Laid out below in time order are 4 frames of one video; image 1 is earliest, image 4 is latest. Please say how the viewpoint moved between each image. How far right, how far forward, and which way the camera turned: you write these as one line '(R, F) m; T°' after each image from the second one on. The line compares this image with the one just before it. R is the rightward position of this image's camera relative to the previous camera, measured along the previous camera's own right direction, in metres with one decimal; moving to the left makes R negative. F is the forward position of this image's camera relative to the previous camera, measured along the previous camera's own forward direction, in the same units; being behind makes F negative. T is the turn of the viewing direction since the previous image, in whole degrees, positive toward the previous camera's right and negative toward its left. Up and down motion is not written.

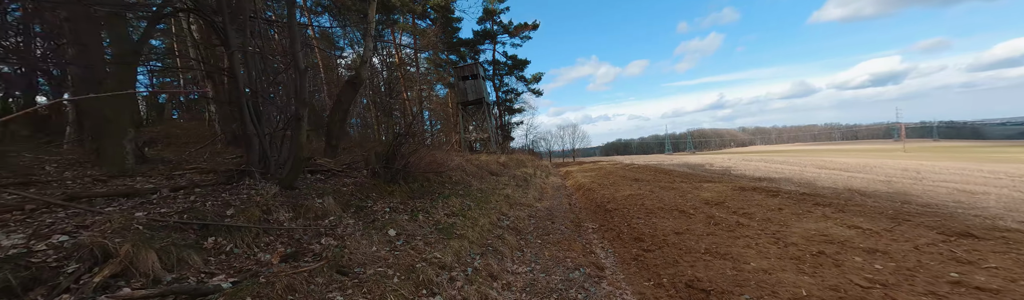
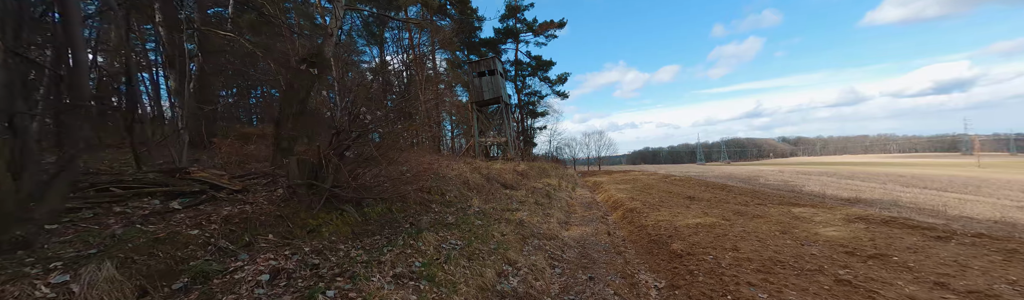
(+0.1, +3.0) m; -4°
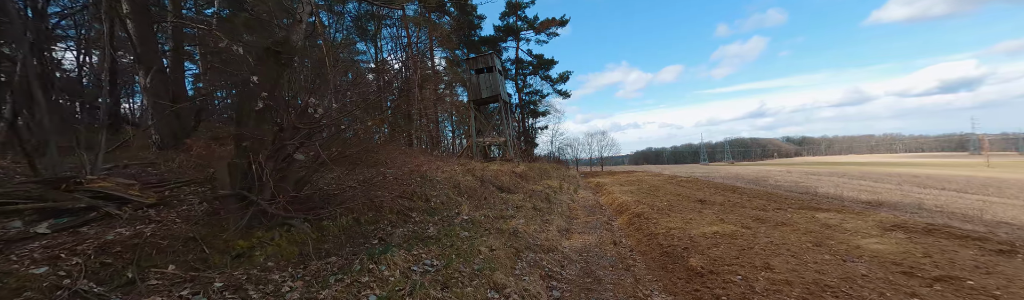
(+0.2, +0.9) m; 0°
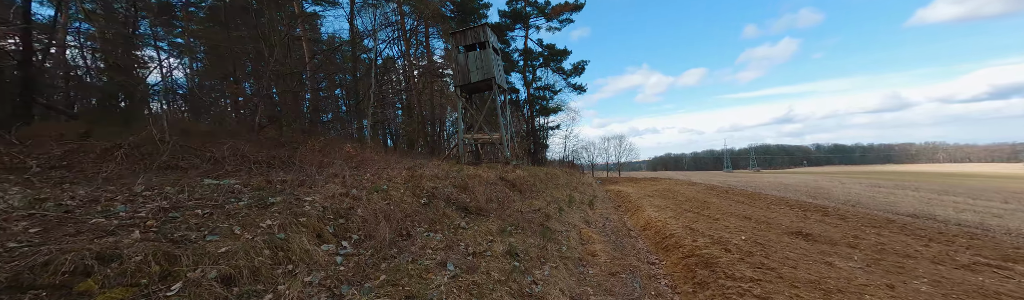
(+0.9, +4.4) m; -3°
